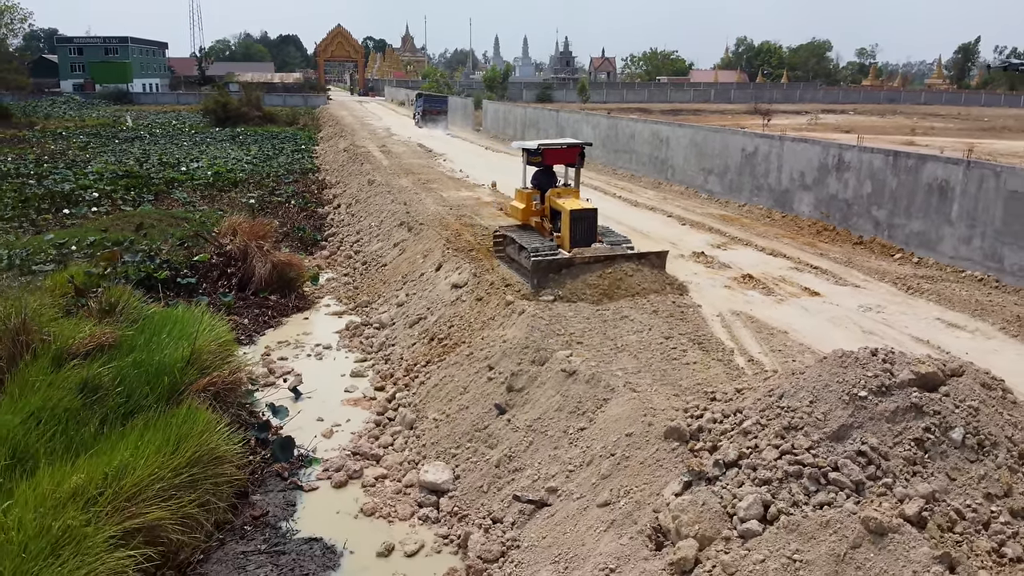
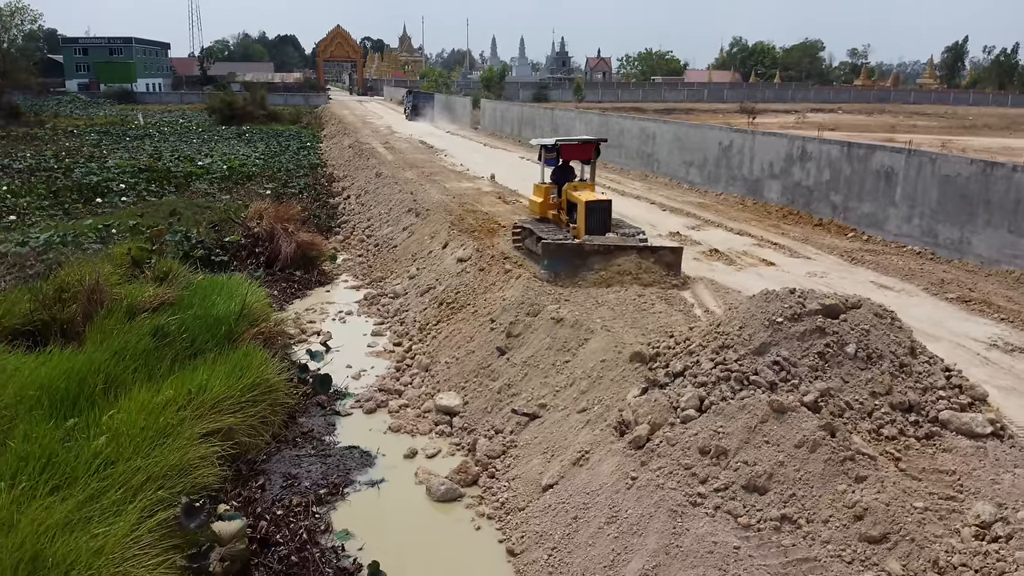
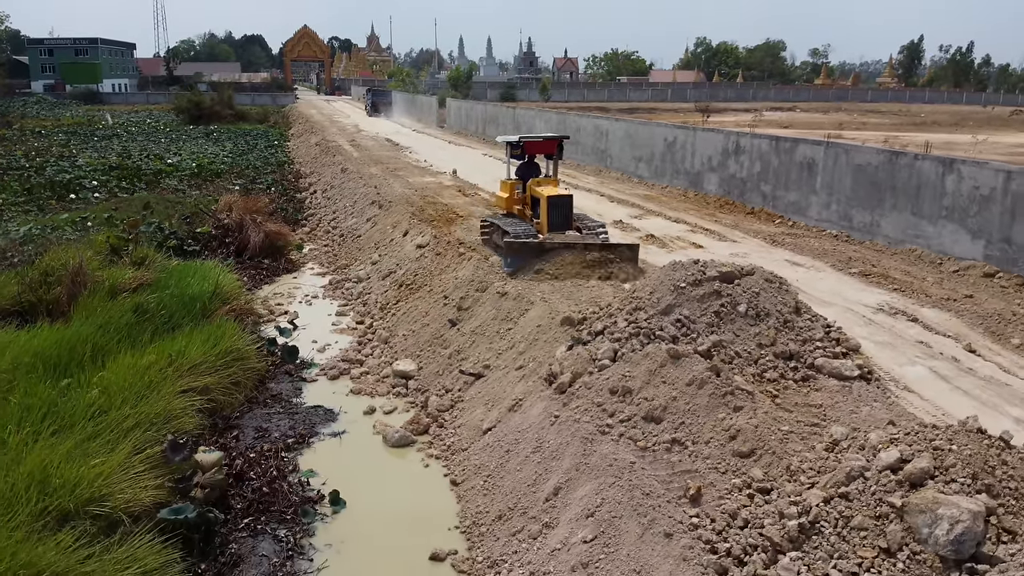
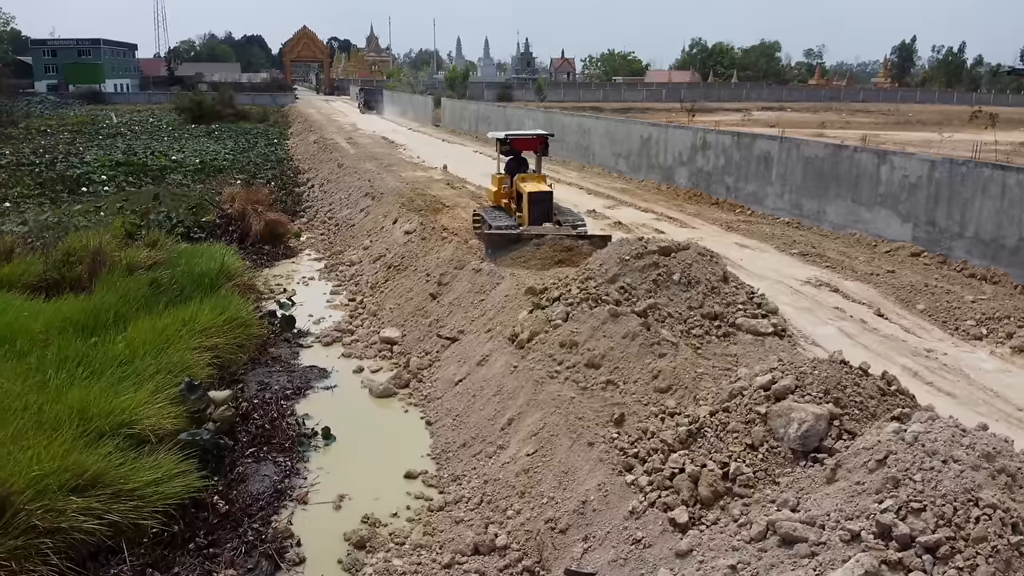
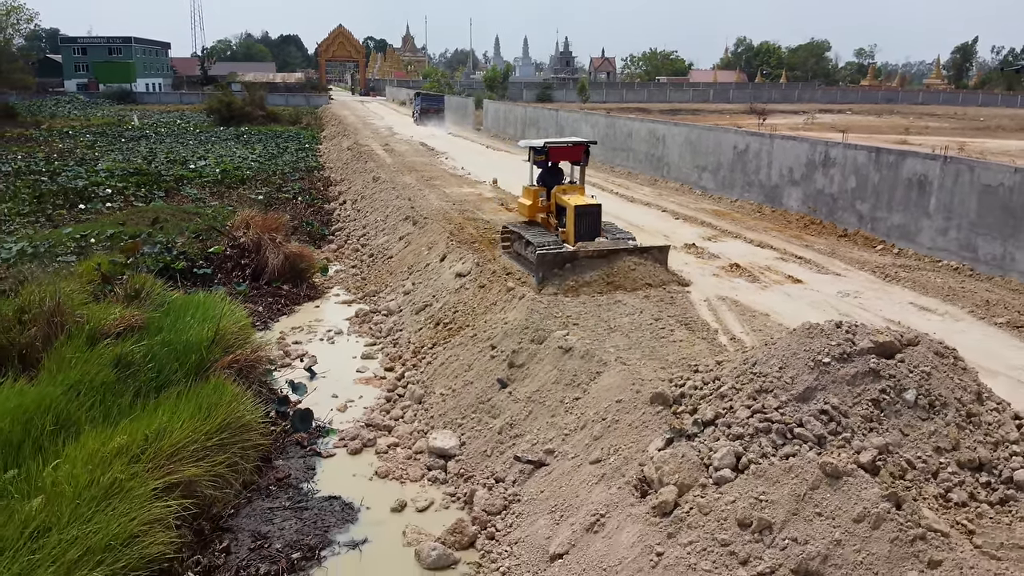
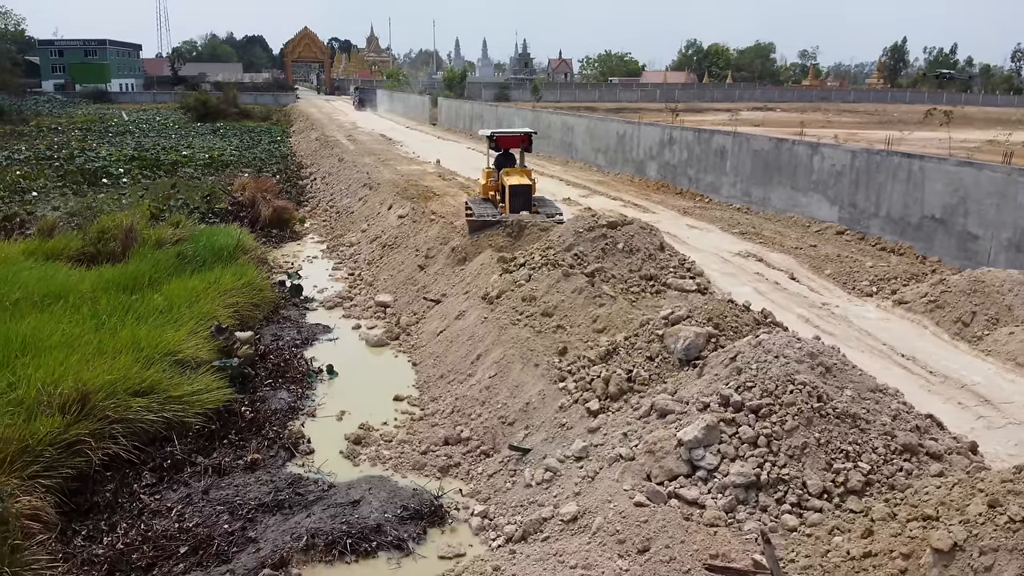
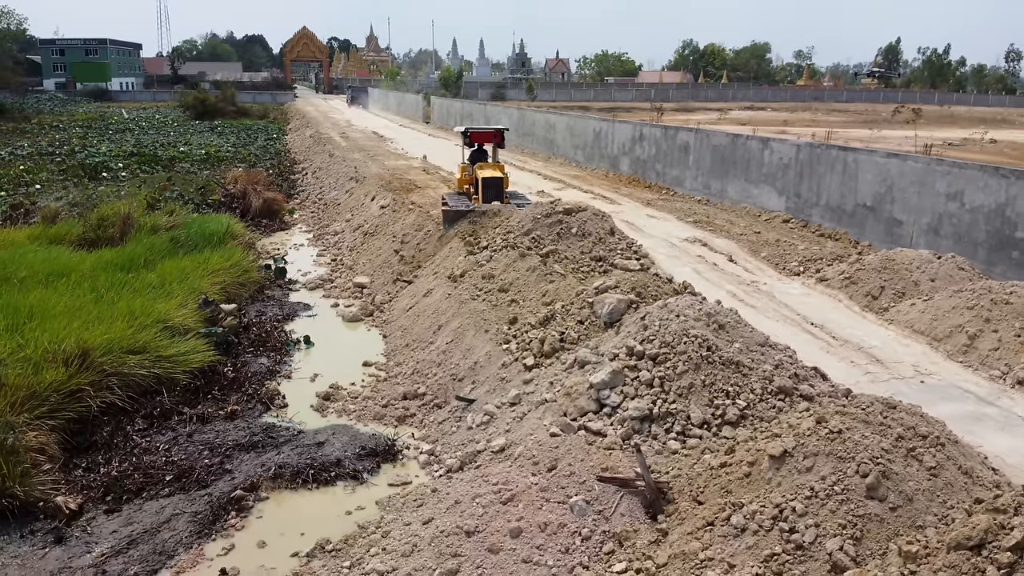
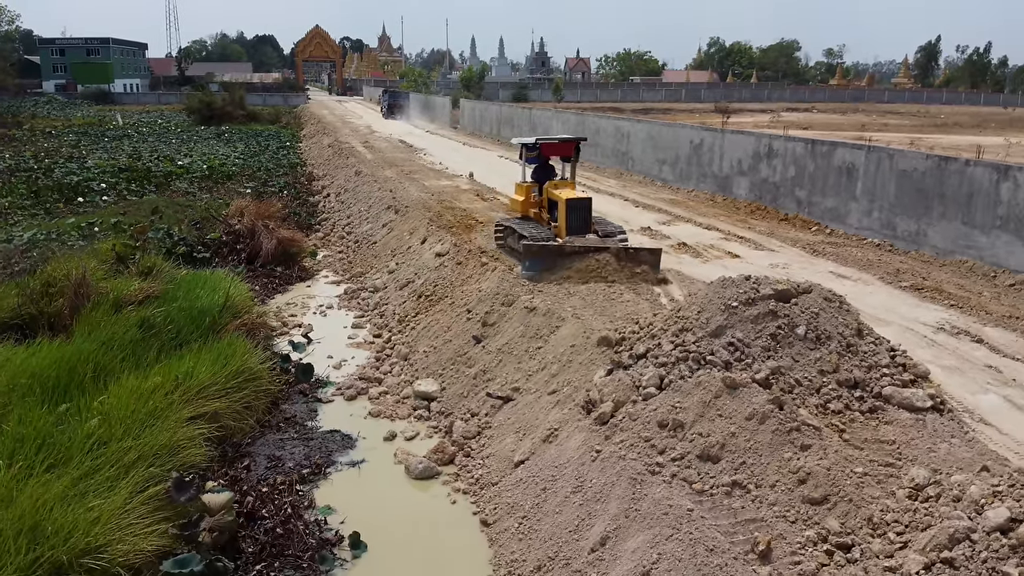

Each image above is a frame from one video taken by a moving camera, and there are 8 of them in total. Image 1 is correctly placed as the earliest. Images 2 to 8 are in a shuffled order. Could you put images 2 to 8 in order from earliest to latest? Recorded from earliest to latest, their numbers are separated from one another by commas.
5, 2, 8, 3, 4, 6, 7
